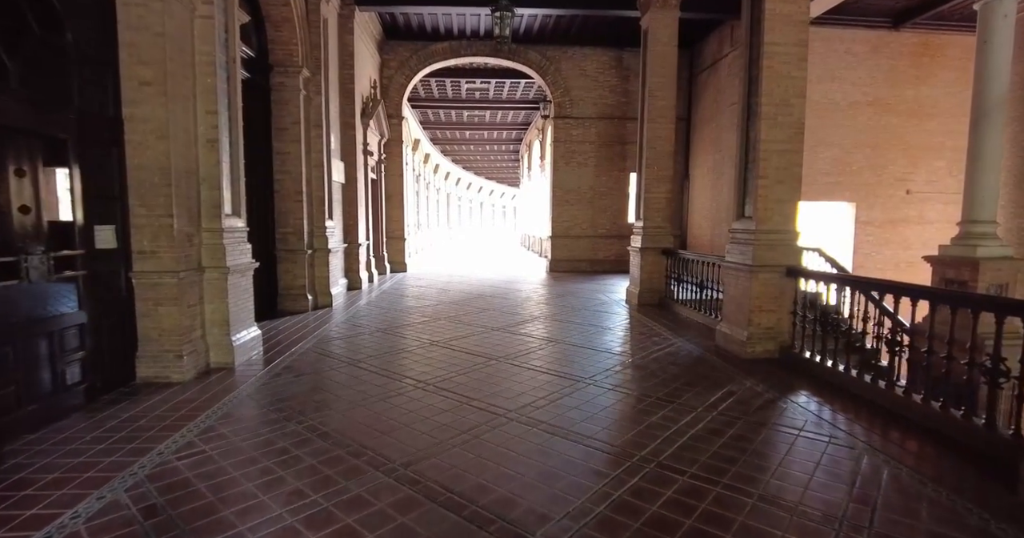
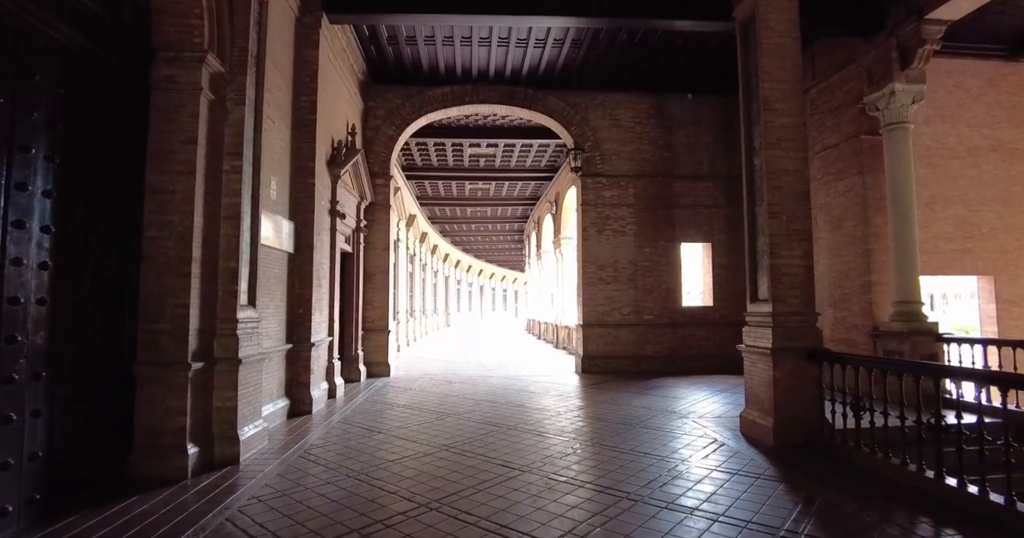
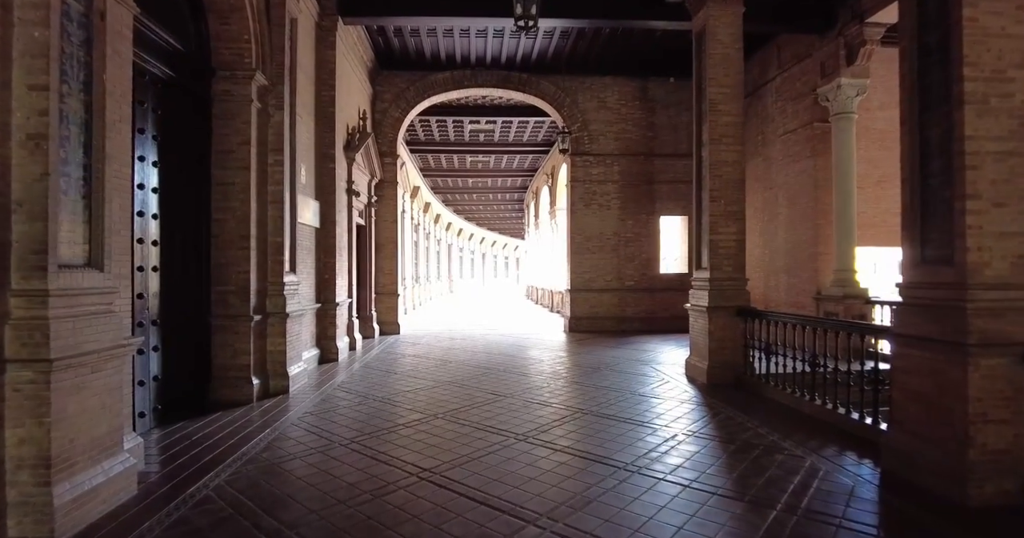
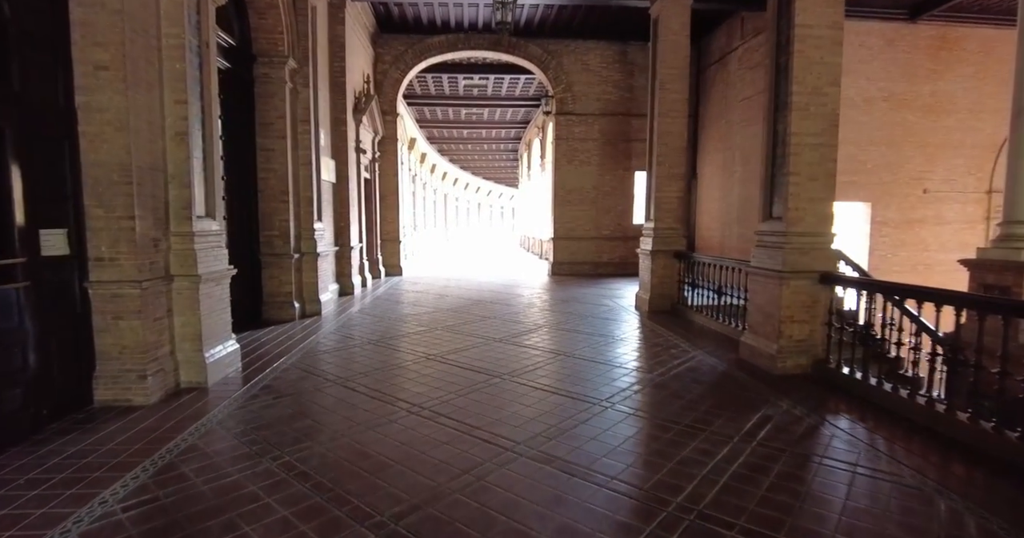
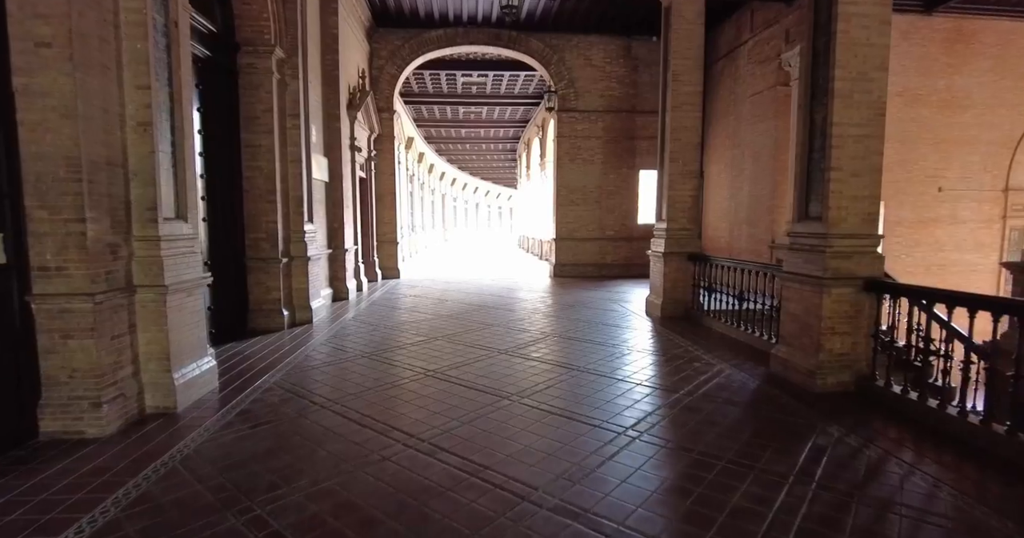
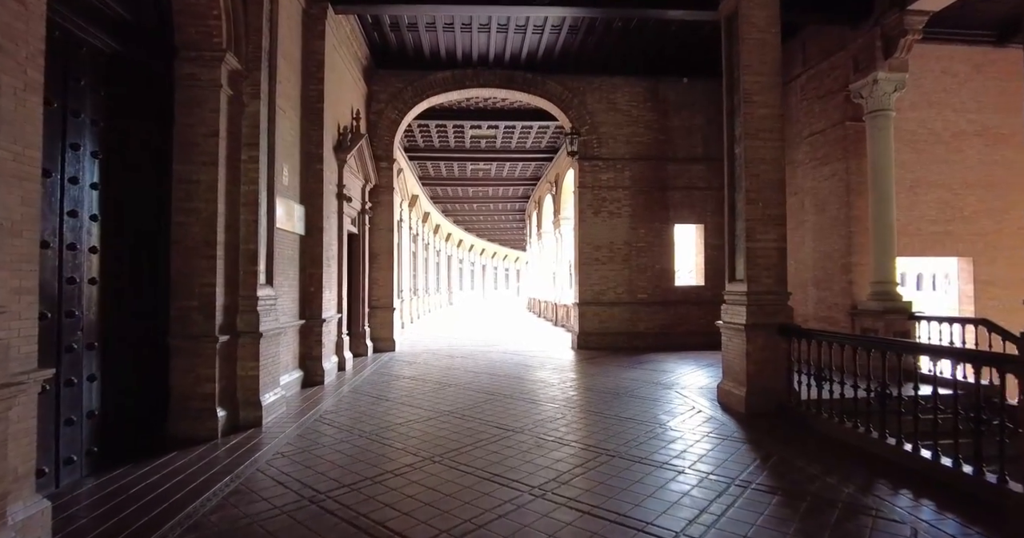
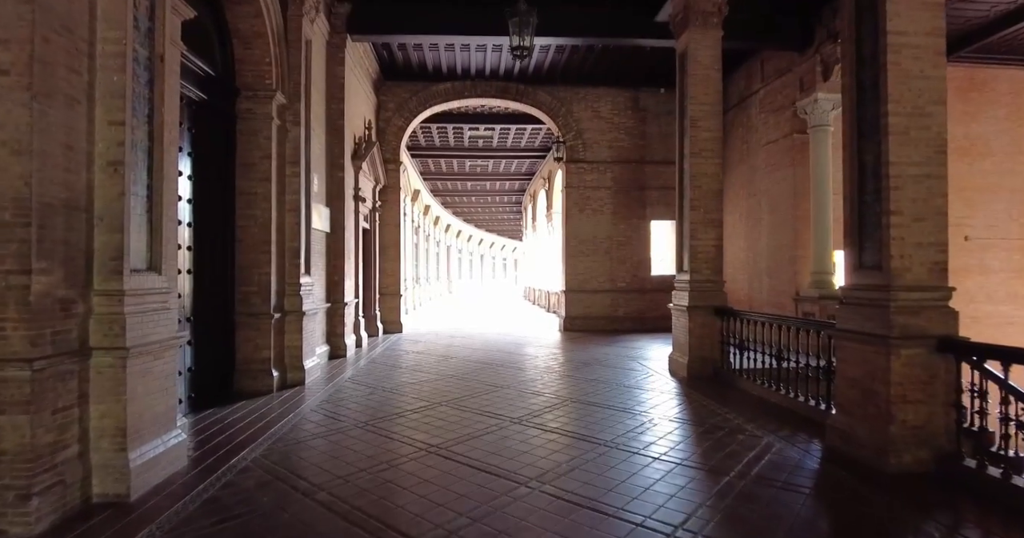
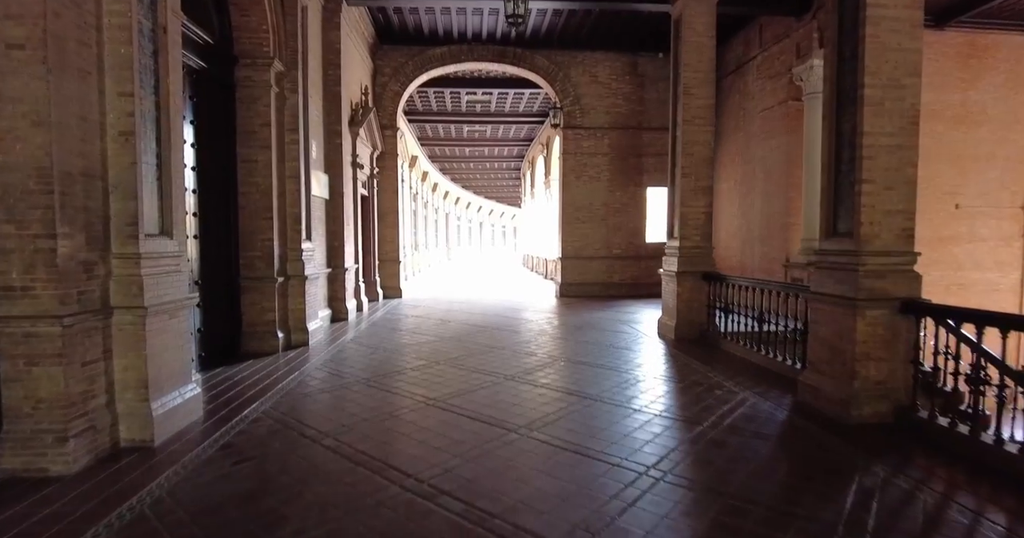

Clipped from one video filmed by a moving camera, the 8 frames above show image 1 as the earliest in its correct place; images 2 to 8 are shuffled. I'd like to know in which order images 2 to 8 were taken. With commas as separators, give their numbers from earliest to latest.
4, 5, 8, 7, 3, 6, 2
